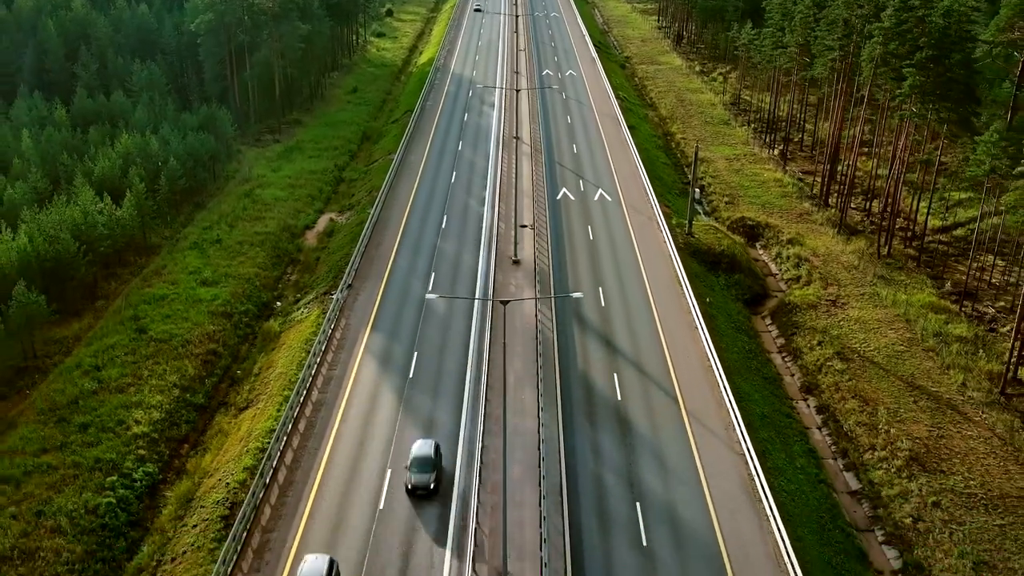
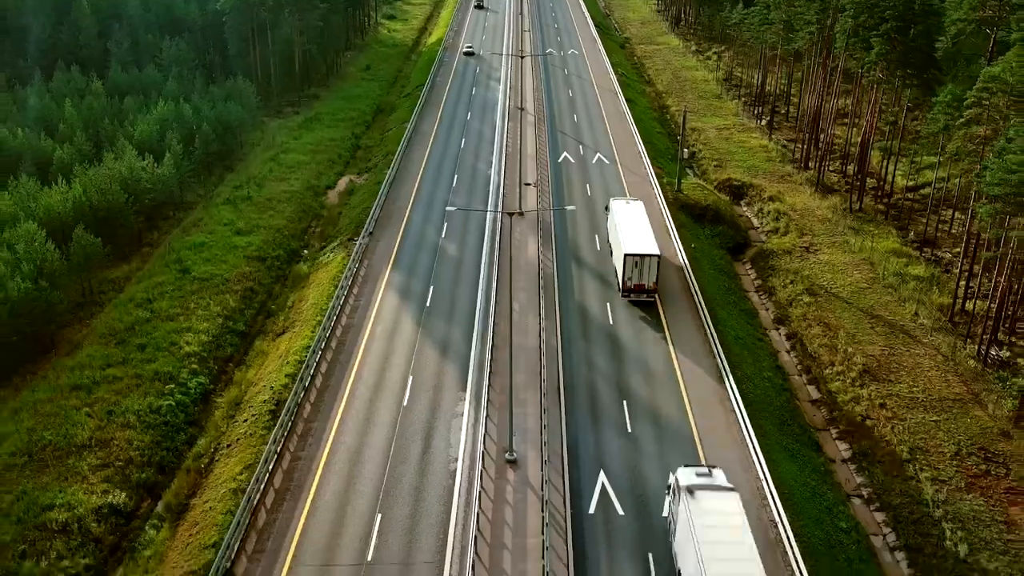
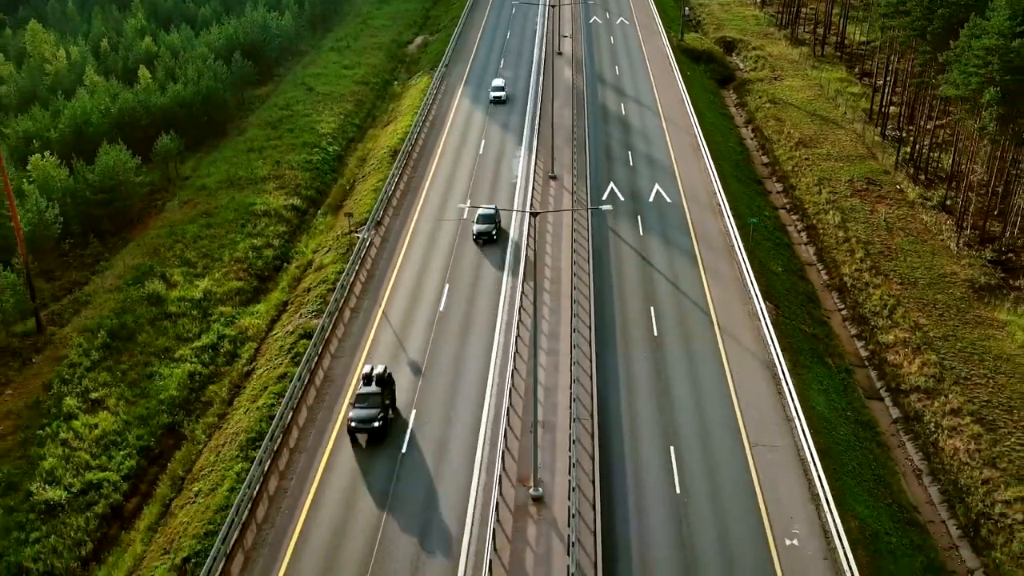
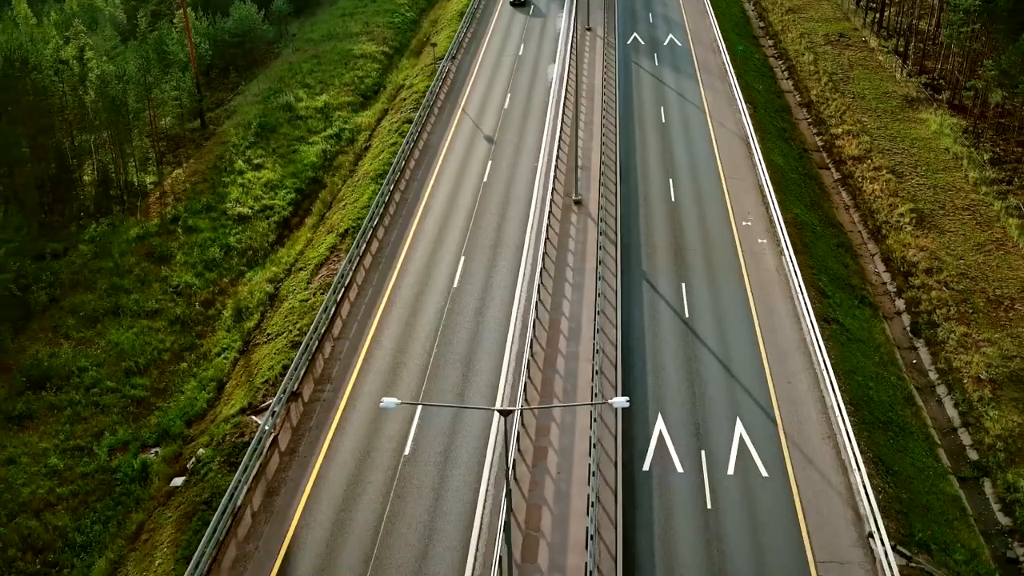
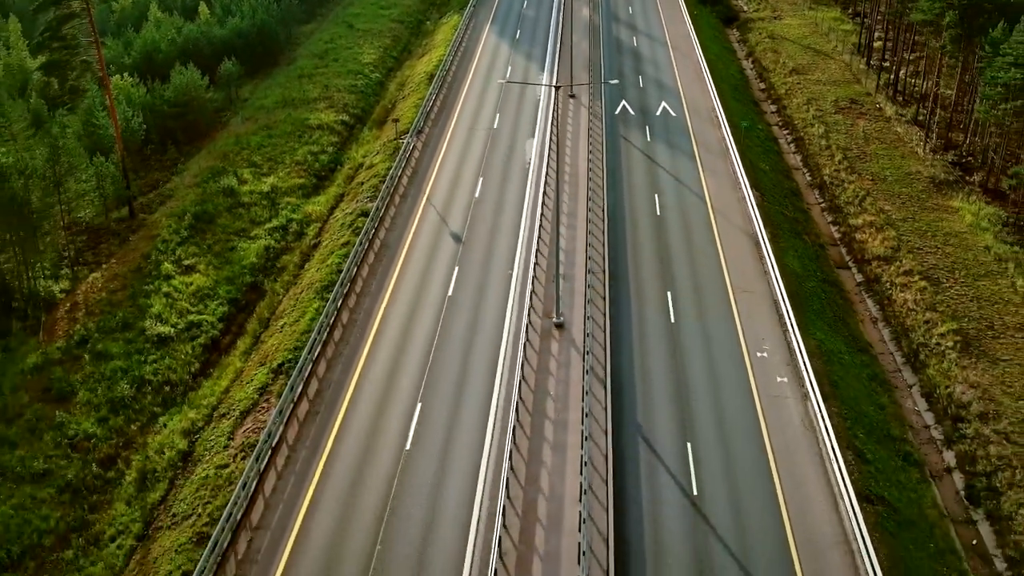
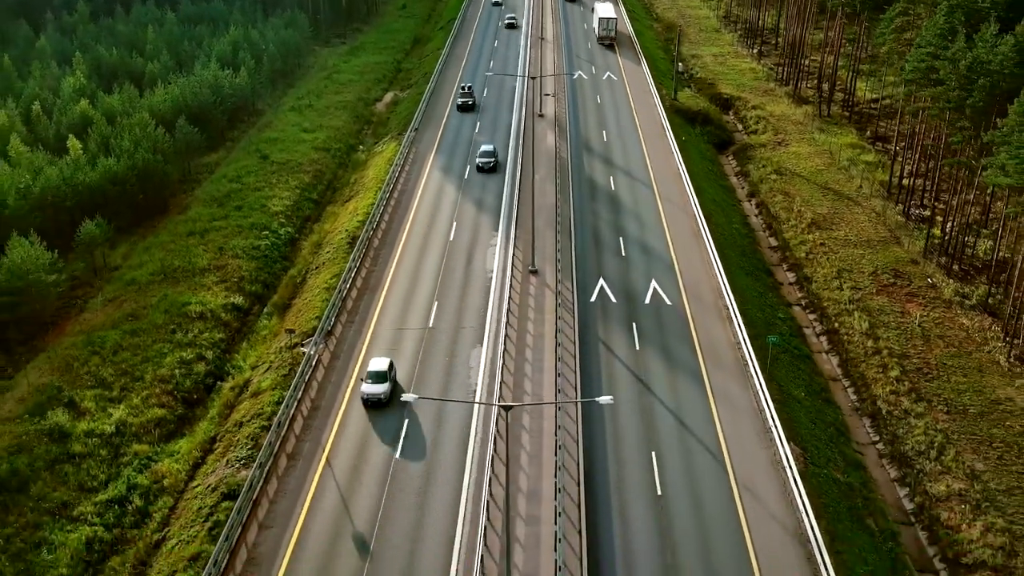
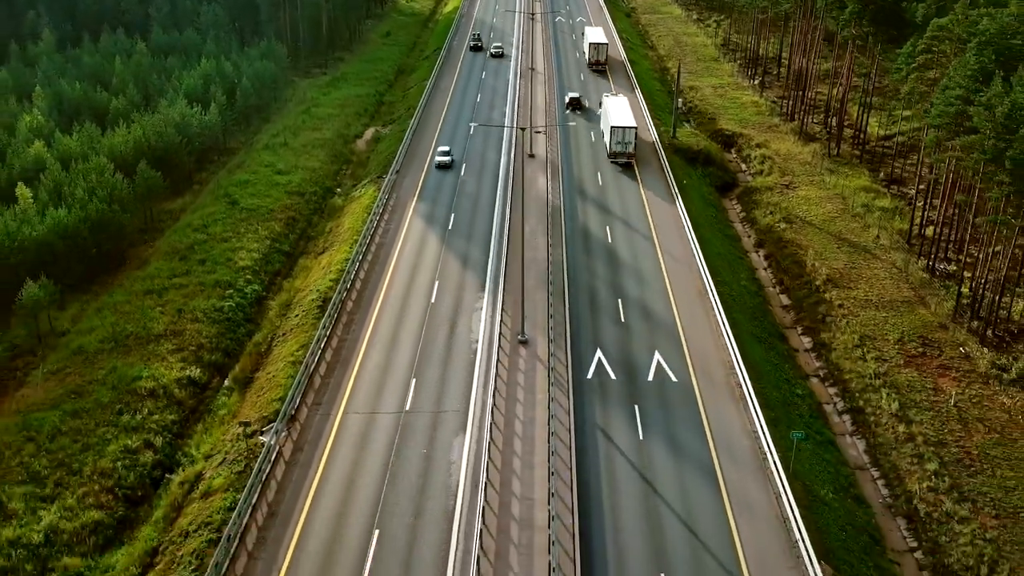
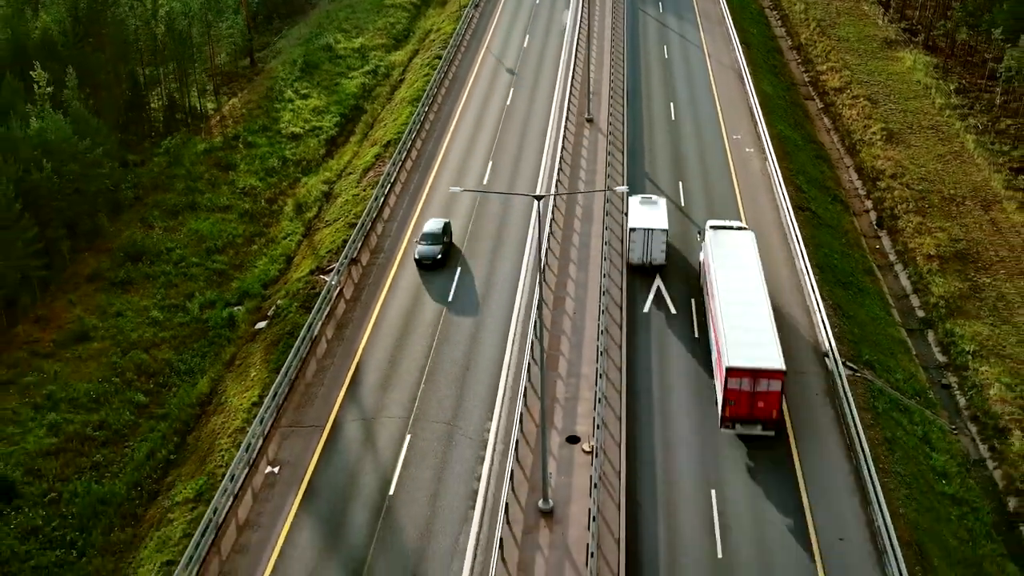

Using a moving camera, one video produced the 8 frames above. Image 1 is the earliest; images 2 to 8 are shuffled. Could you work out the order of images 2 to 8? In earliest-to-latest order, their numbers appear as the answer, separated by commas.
2, 7, 6, 3, 5, 4, 8
